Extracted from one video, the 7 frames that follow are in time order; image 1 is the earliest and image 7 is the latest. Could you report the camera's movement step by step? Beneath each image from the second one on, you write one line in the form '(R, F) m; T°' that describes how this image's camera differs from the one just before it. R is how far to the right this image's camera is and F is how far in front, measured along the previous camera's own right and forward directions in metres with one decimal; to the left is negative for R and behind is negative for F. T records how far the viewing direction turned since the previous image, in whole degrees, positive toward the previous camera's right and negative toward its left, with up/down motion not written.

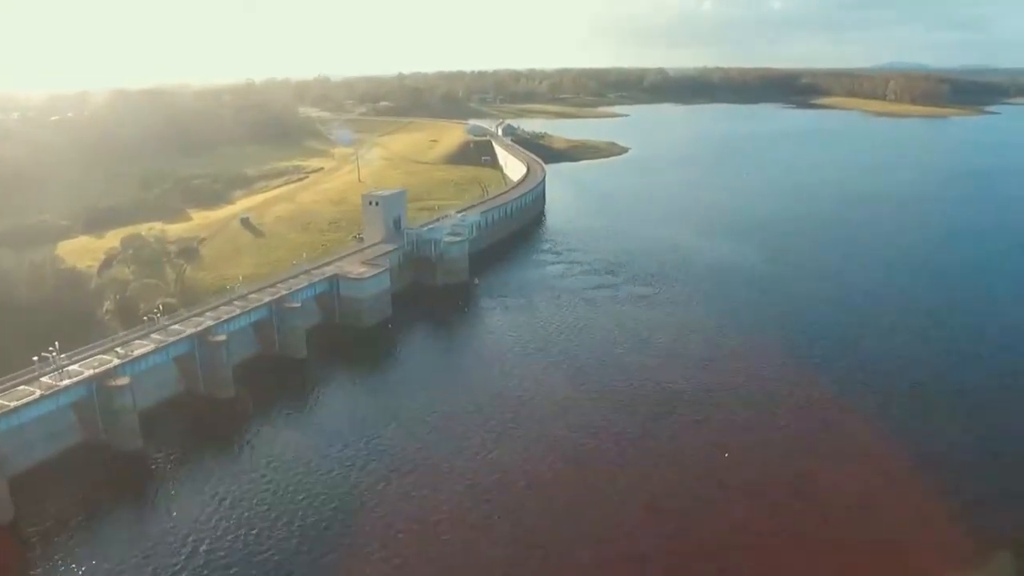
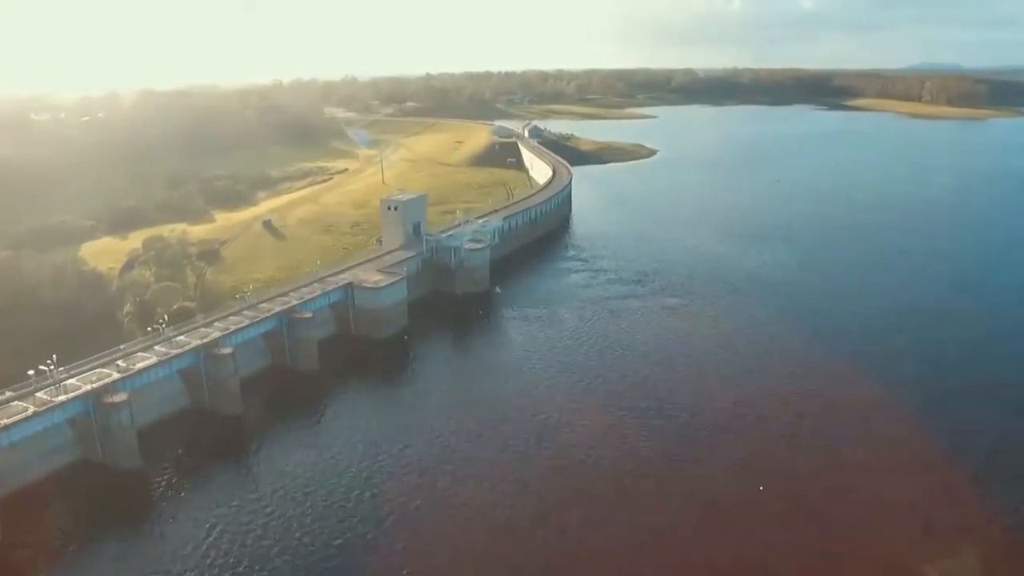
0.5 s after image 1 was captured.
(+0.1, +1.1) m; -2°
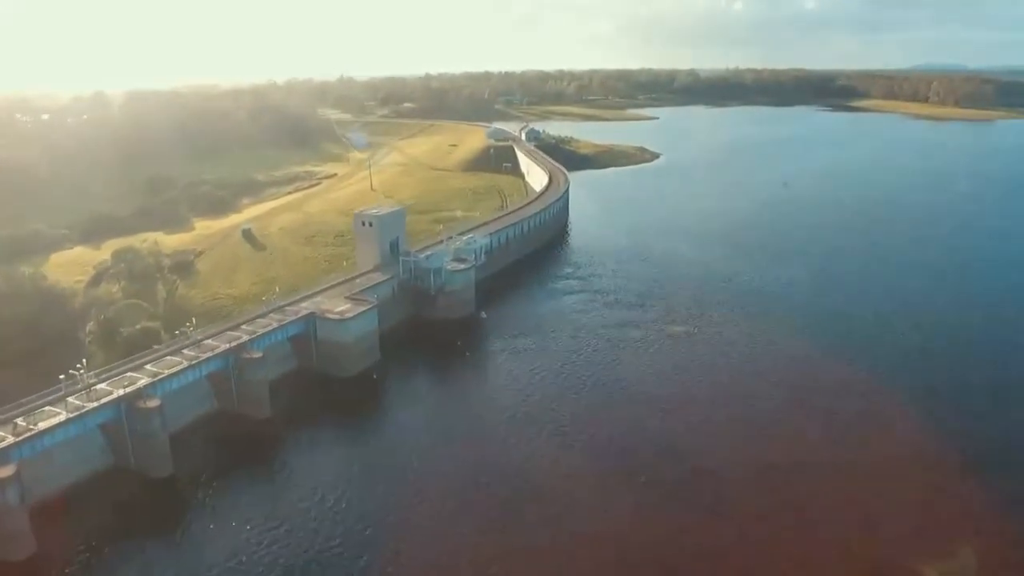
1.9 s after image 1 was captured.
(+0.5, +3.2) m; 0°
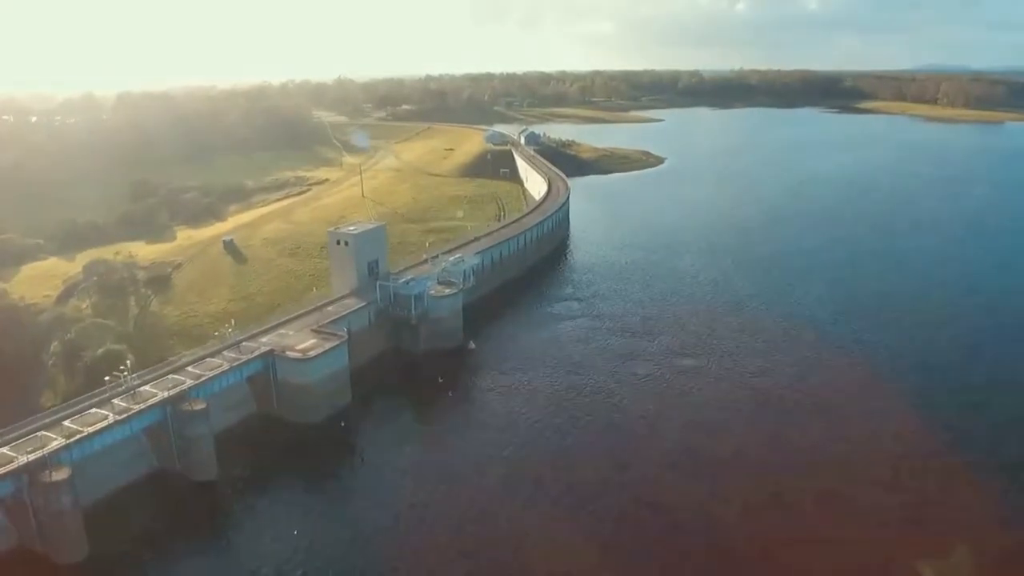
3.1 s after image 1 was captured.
(+0.4, +3.0) m; 0°
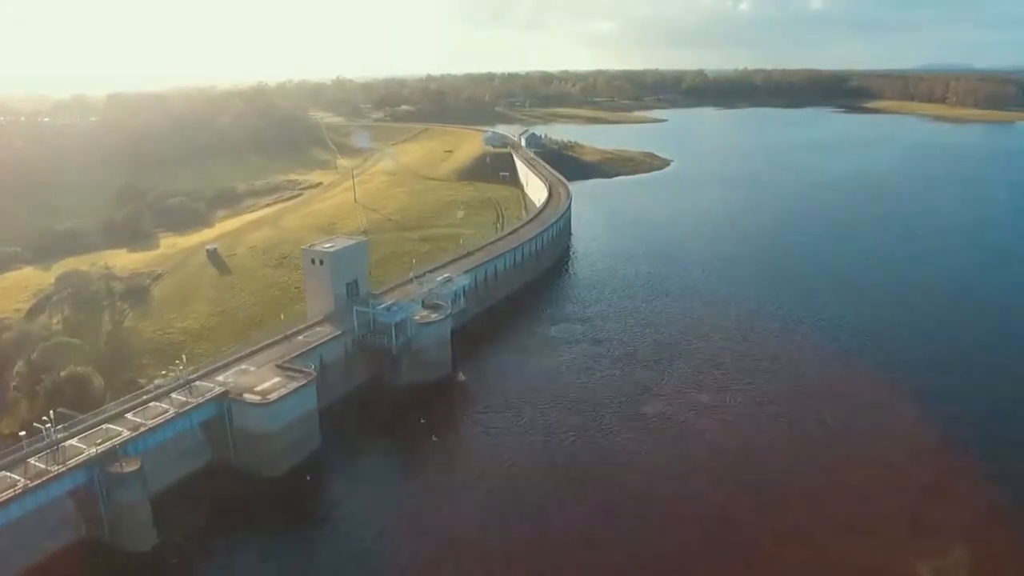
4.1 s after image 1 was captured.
(+0.2, +2.7) m; 0°
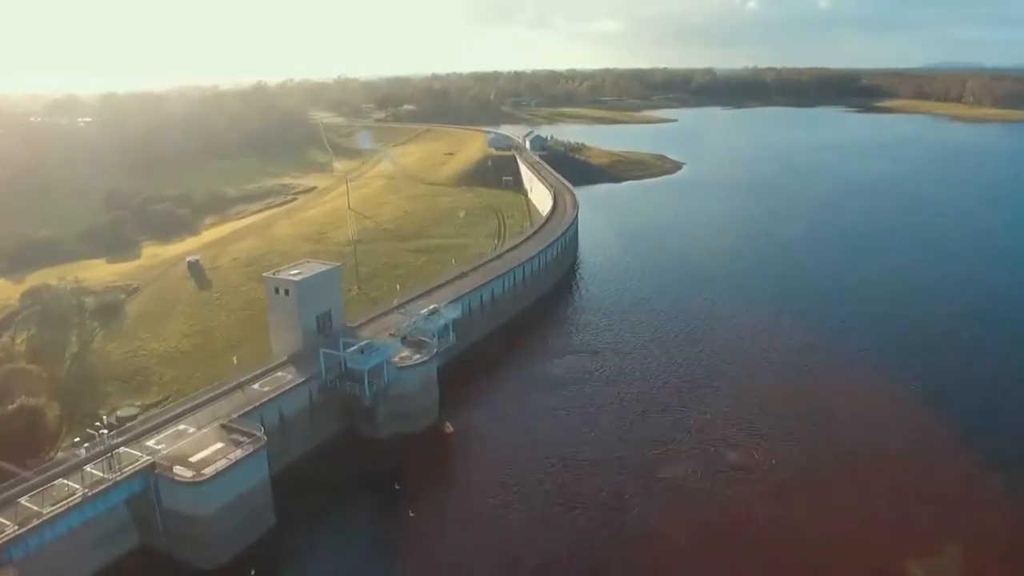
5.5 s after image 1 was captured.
(+0.2, +3.3) m; 0°
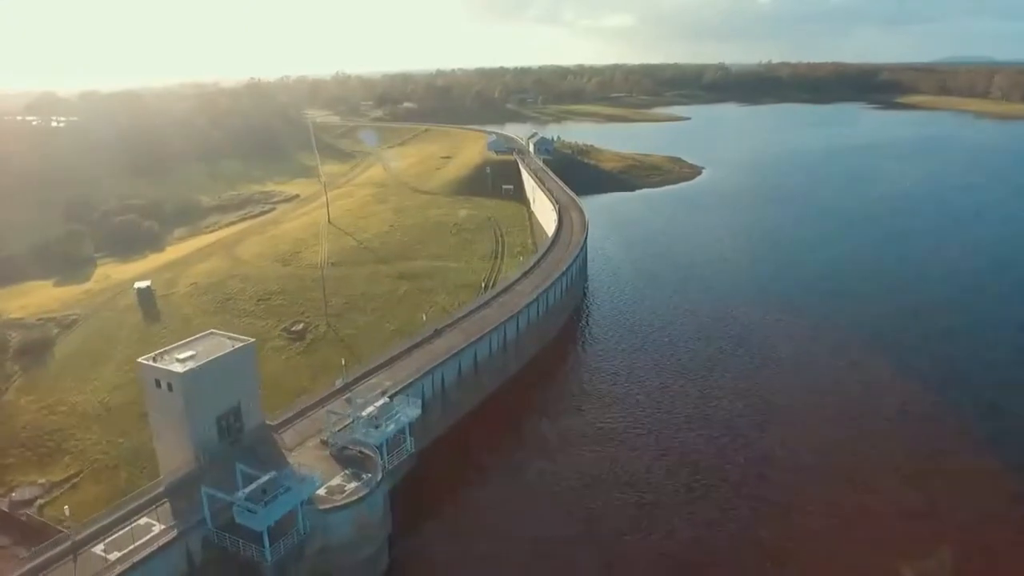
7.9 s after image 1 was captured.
(+0.5, +6.2) m; -1°
